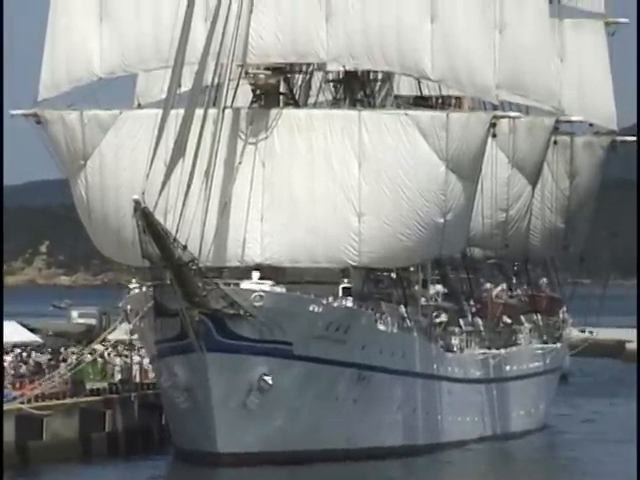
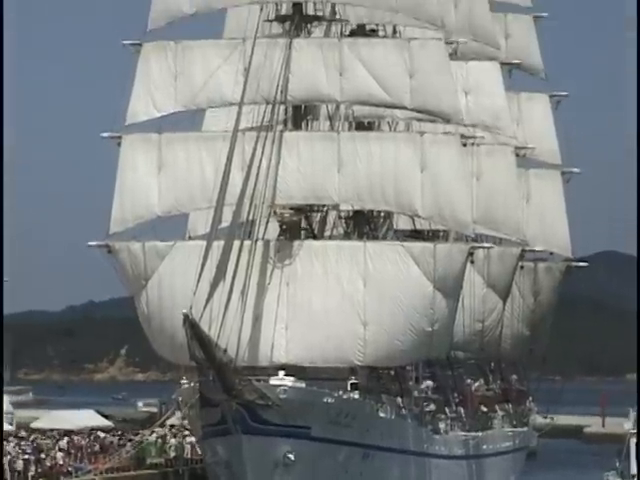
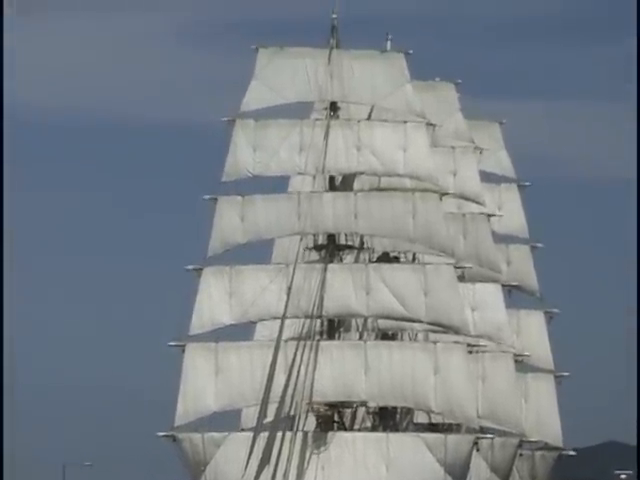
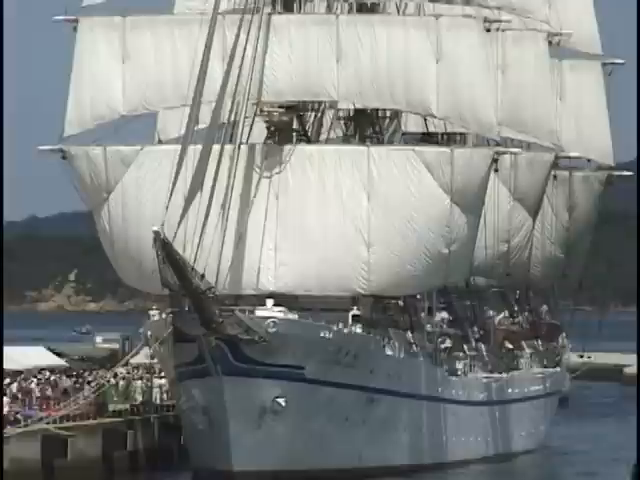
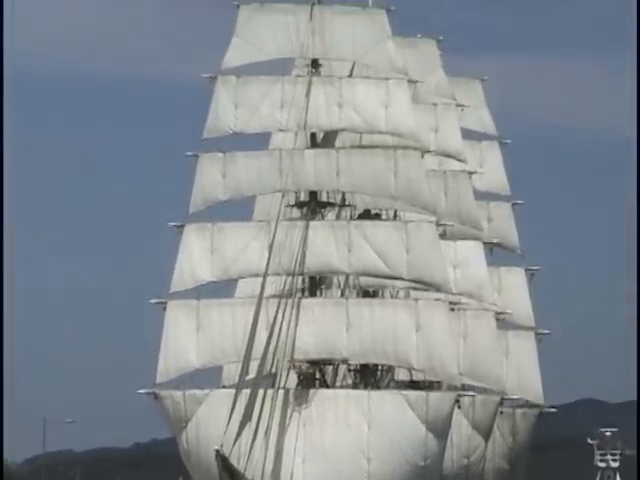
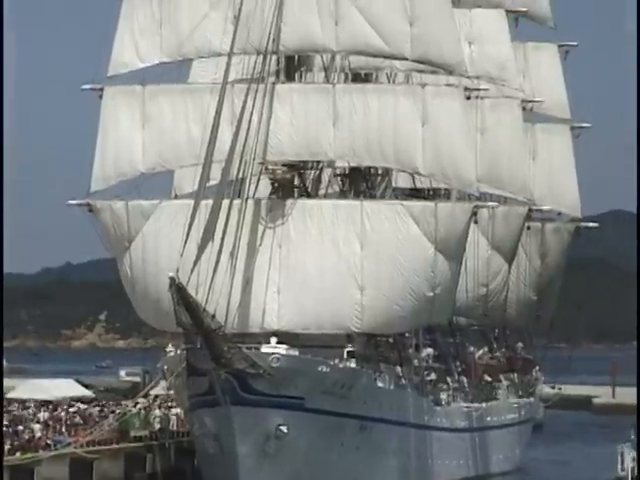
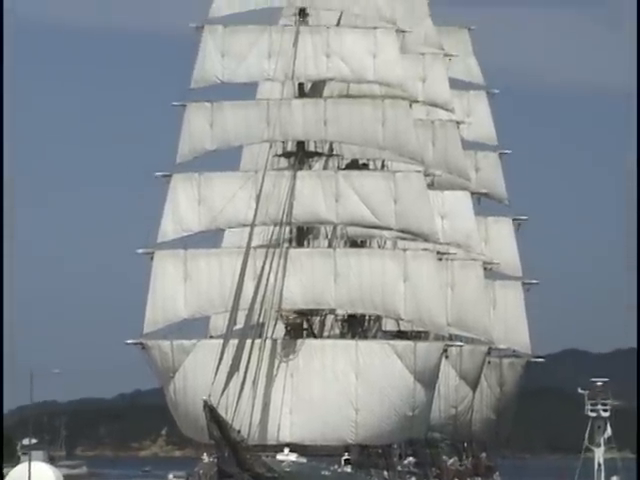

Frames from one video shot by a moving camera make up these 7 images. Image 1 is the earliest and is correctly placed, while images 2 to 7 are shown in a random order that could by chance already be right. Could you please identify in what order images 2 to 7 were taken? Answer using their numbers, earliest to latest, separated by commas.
4, 6, 2, 7, 5, 3
